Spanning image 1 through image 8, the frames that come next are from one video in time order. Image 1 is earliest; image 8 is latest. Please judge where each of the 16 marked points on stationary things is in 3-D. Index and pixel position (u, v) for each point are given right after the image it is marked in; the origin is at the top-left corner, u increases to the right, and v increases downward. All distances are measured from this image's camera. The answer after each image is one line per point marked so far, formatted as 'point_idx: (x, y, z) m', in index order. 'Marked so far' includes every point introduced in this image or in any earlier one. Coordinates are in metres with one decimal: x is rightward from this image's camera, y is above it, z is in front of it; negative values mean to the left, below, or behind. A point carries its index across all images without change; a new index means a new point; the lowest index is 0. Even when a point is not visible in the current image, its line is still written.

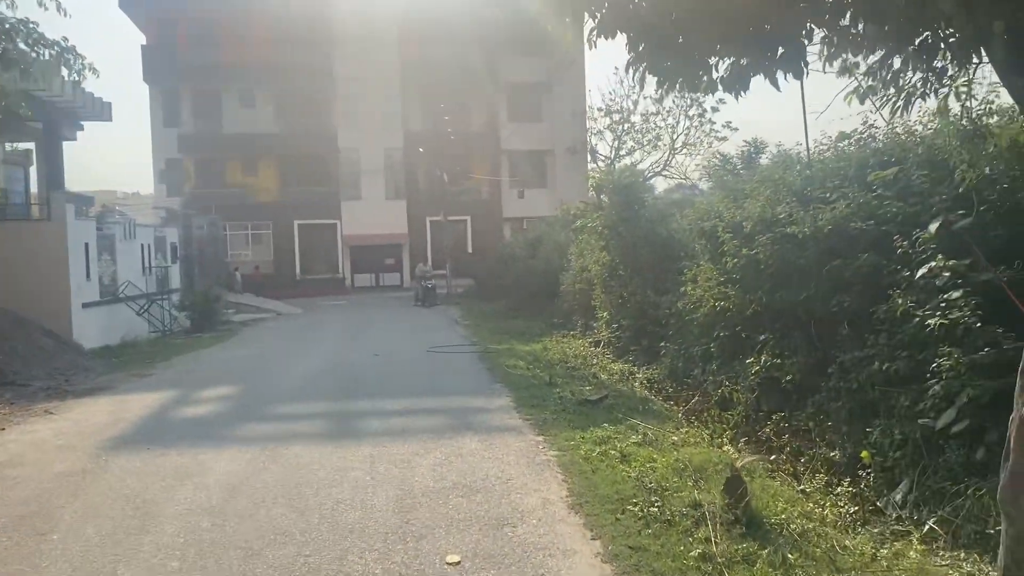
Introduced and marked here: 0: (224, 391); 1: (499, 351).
0: (-4.5, -1.6, +13.8) m
1: (-0.3, -1.4, +18.6) m
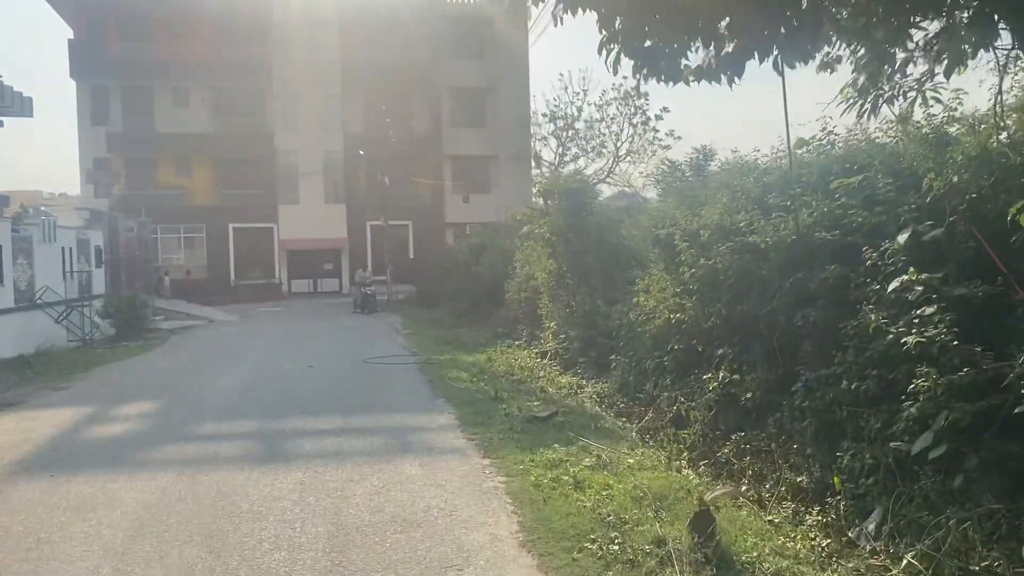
0: (-5.3, -1.7, +12.8) m
1: (-1.4, -1.5, +17.9) m
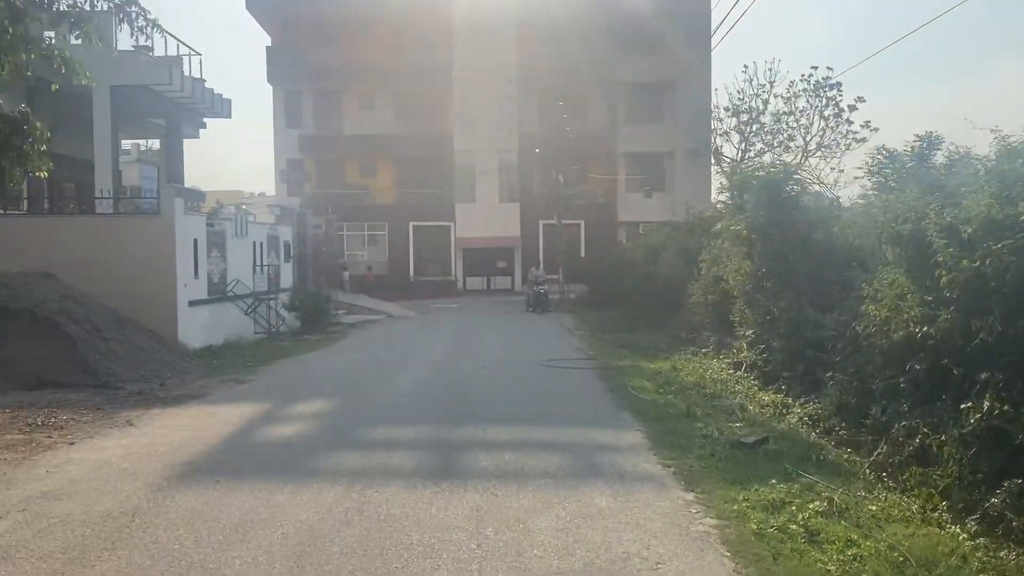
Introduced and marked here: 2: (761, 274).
0: (-2.7, -1.7, +12.4) m
1: (+2.1, -1.5, +16.6) m
2: (+4.3, +0.2, +15.0) m
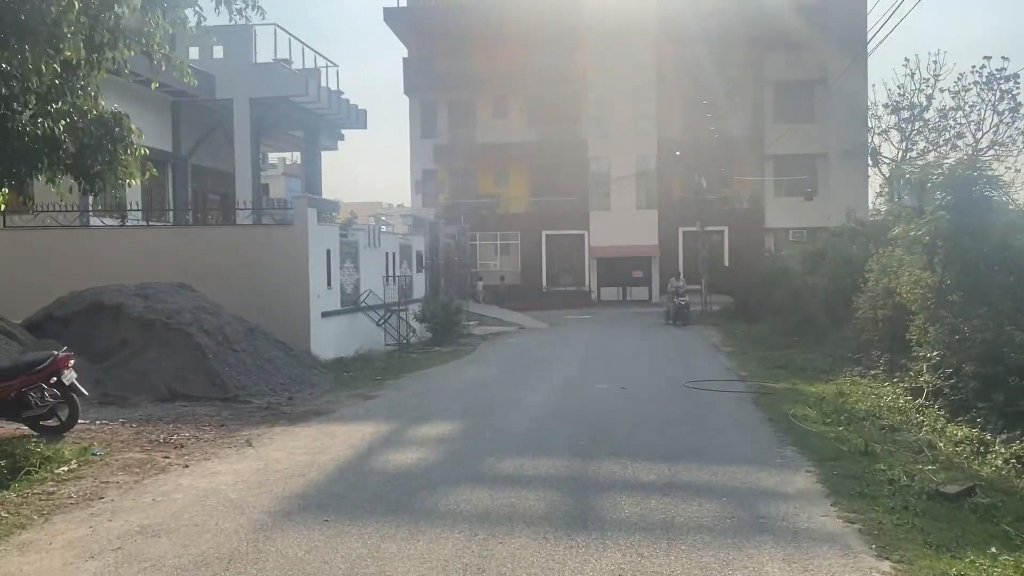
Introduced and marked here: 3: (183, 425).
0: (-0.9, -1.8, +11.4) m
1: (+4.5, -1.8, +14.9) m
2: (+6.4, 0.0, +13.0) m
3: (-4.7, -2.0, +12.5) m
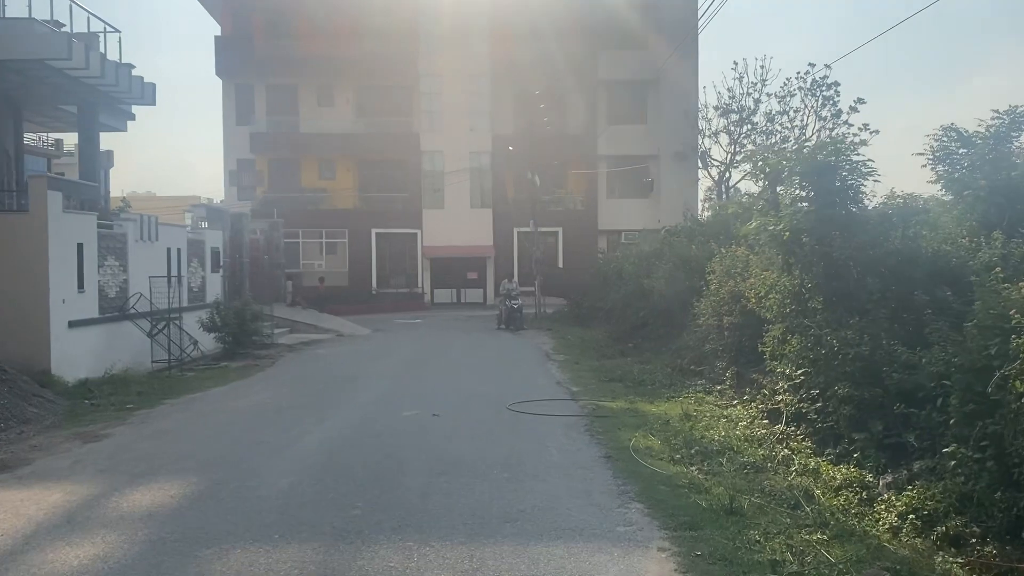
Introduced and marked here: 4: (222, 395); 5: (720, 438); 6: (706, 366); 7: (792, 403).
0: (-3.2, -1.9, +8.2) m
1: (+1.5, -1.8, +12.5) m
2: (+3.7, 0.0, +11.0) m
3: (-7.1, -2.0, +8.5) m
4: (-4.9, -1.8, +14.8) m
5: (+2.5, -1.8, +10.5) m
6: (+3.6, -1.4, +15.8) m
7: (+3.4, -1.4, +10.7) m
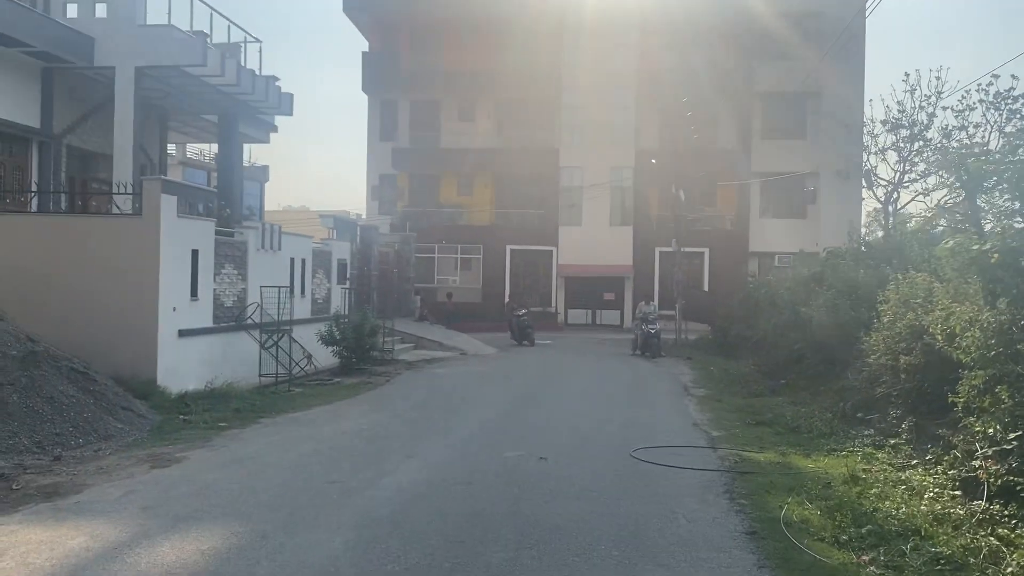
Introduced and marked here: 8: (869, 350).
0: (-2.3, -2.0, +6.8) m
1: (+3.0, -2.2, +10.4) m
2: (+5.0, -0.4, +8.5) m
3: (-6.2, -2.0, +7.8) m
4: (-3.0, -2.0, +13.7) m
5: (+3.7, -2.1, +8.2) m
6: (+5.6, -1.9, +13.3) m
7: (+4.6, -1.8, +8.3) m
8: (+5.7, -1.0, +14.0) m
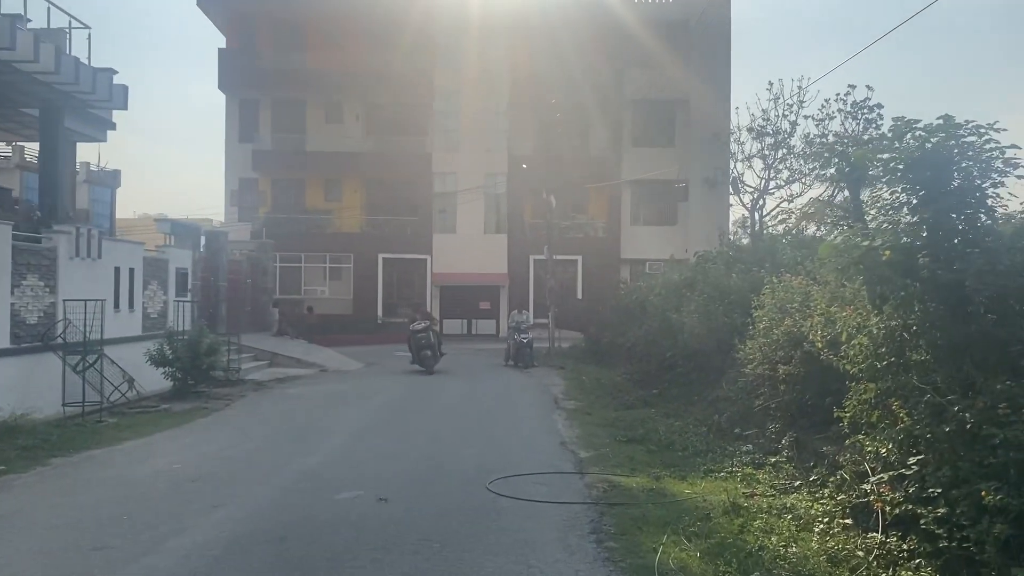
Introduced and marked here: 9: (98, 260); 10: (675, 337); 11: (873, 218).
0: (-3.5, -2.0, +4.9) m
1: (+1.3, -2.2, +9.1) m
2: (+3.5, -0.4, +7.6) m
3: (-7.4, -2.1, +5.3) m
4: (-5.1, -2.2, +11.6) m
5: (+2.3, -2.1, +7.0) m
6: (+3.4, -2.0, +12.3) m
7: (+3.2, -1.8, +7.2) m
8: (+3.5, -1.1, +13.1) m
9: (-8.4, +0.6, +17.6) m
10: (+3.4, -1.0, +17.9) m
11: (+3.4, +0.7, +8.0) m
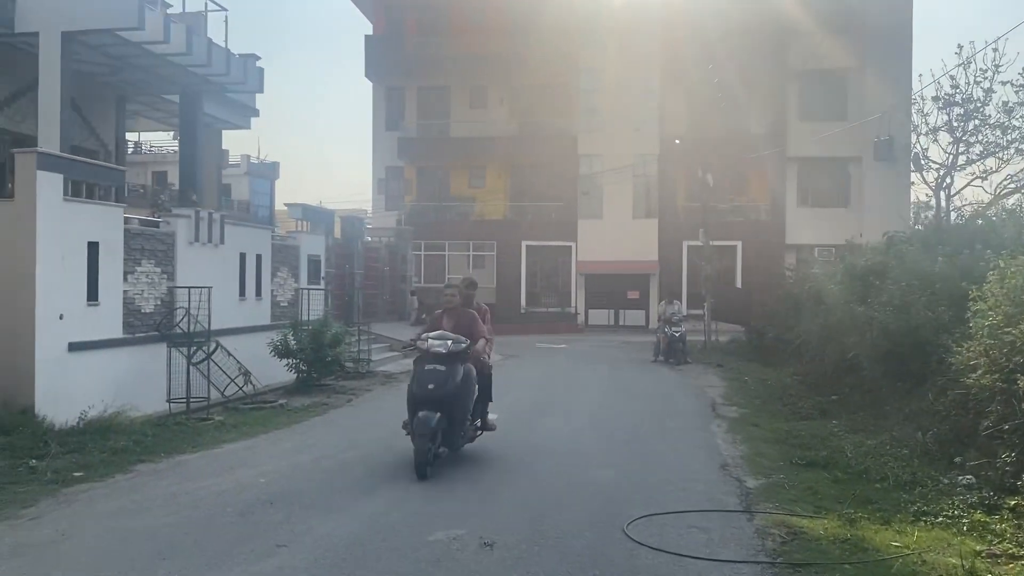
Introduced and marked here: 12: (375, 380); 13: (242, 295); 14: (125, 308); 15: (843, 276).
0: (-3.0, -2.0, +3.4) m
1: (+2.4, -2.1, +6.7) m
2: (+4.3, -0.3, +4.8) m
3: (-6.8, -2.0, +4.4) m
4: (-3.4, -2.0, +10.2) m
5: (+3.0, -2.1, +4.5) m
6: (+5.1, -1.8, +9.5) m
7: (+4.0, -1.7, +4.6) m
8: (+5.3, -0.9, +10.3) m
9: (-5.7, +0.8, +16.7) m
10: (+6.0, -0.8, +15.0) m
11: (+4.3, +0.8, +5.3) m
12: (-3.0, -2.0, +19.2) m
13: (-5.5, -0.1, +17.7) m
14: (-6.3, -0.3, +14.0) m
15: (+6.6, +0.3, +17.5) m
